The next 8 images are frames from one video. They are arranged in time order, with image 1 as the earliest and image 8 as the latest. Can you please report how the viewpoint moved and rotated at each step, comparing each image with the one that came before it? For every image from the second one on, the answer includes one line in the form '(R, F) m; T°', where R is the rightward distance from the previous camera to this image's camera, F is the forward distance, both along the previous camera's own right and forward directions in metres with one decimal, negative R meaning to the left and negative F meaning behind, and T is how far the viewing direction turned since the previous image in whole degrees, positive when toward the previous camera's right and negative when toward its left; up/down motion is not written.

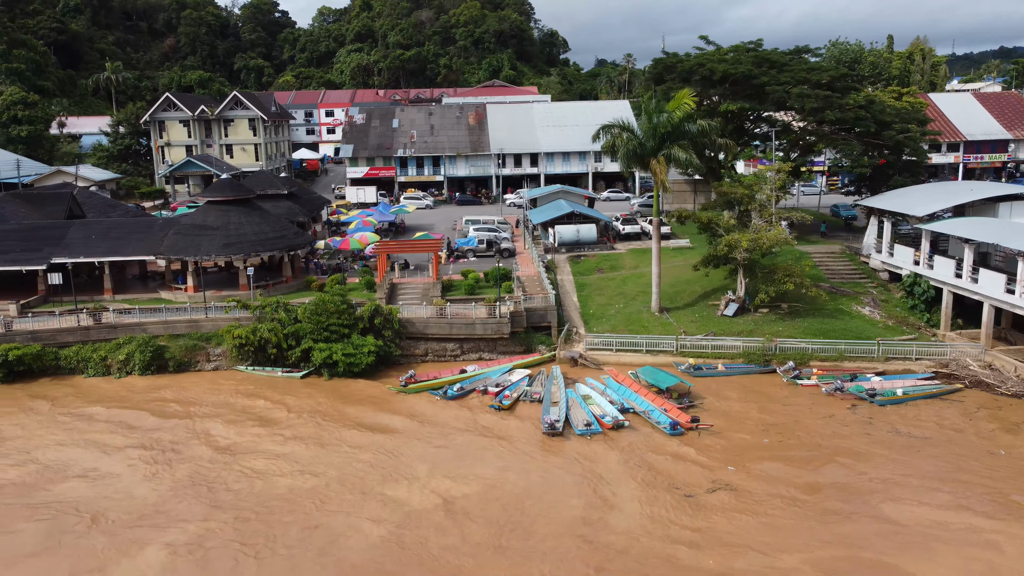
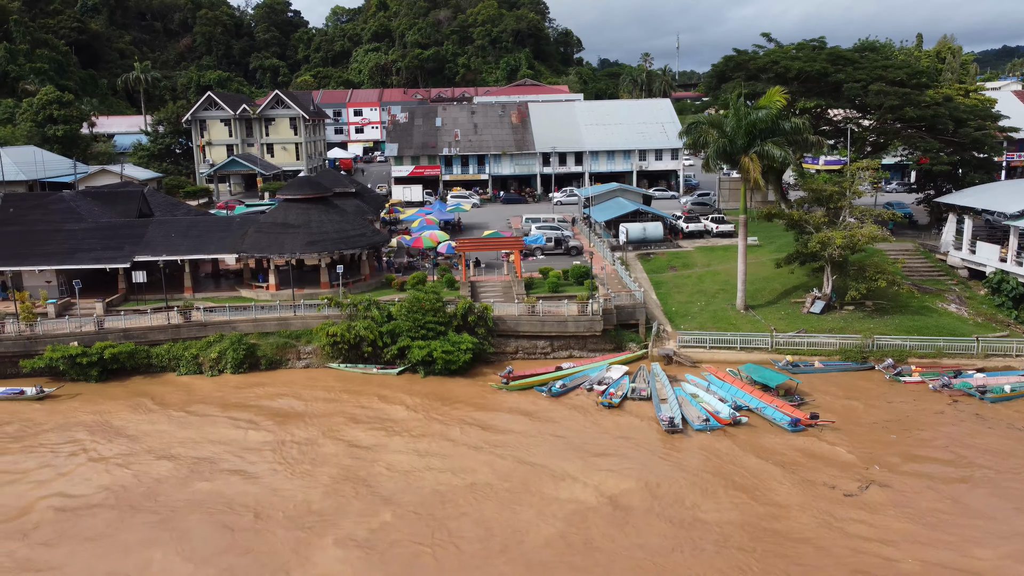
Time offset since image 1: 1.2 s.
(-3.3, 0.0) m; 0°
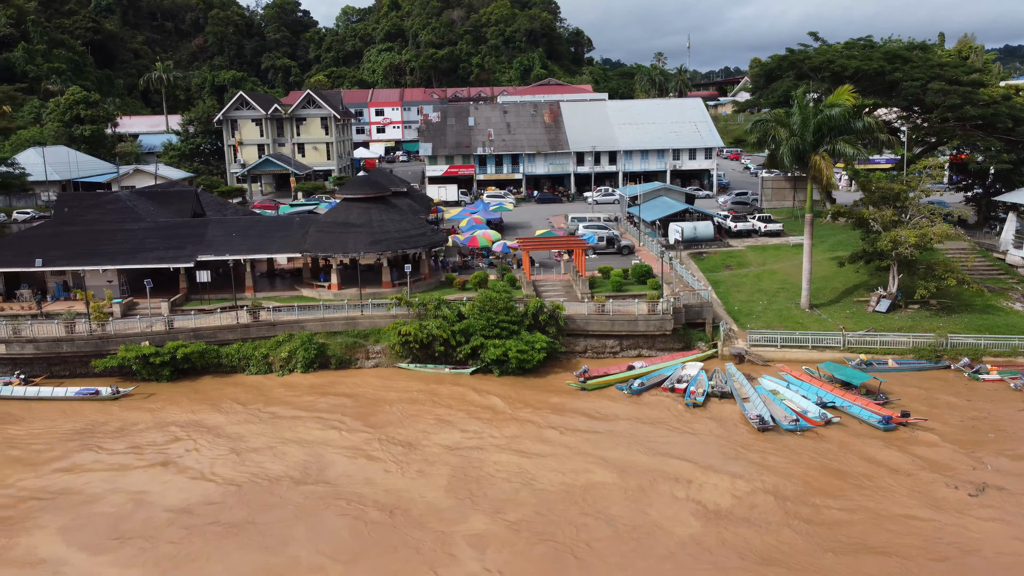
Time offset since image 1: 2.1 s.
(-2.5, 0.0) m; 0°
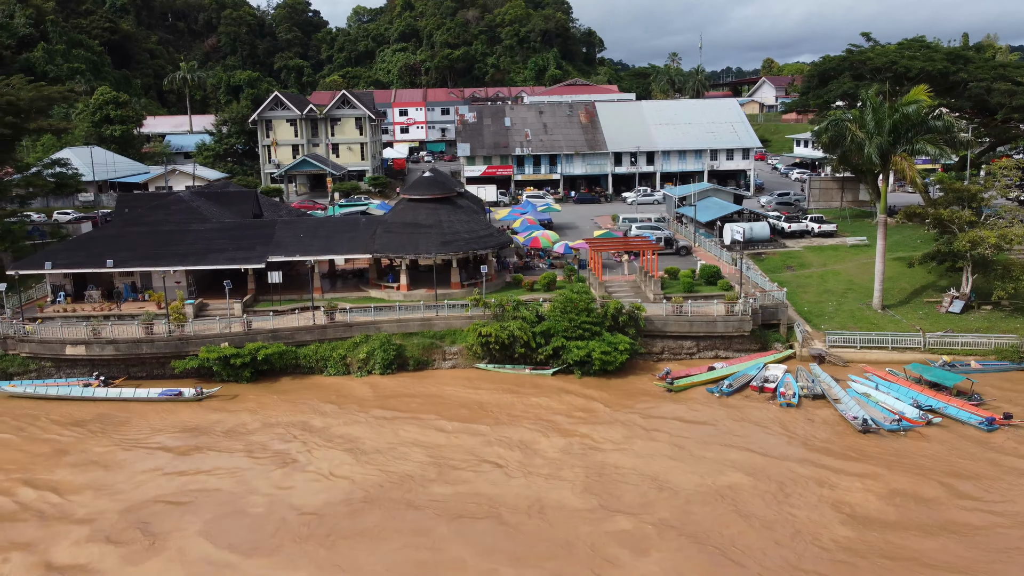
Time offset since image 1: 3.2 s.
(-2.8, 0.0) m; 0°
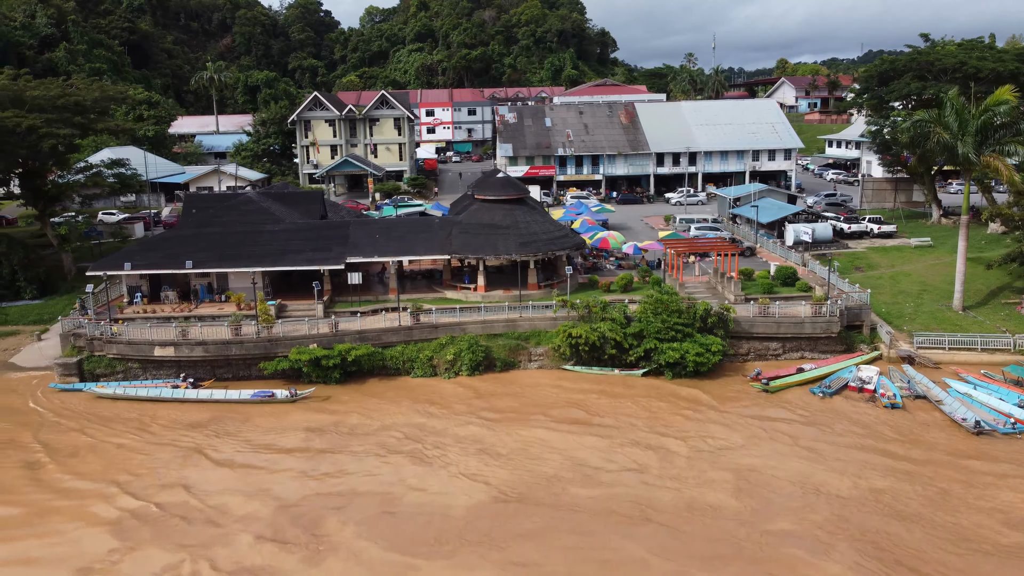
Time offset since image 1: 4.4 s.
(-3.1, 0.0) m; 0°
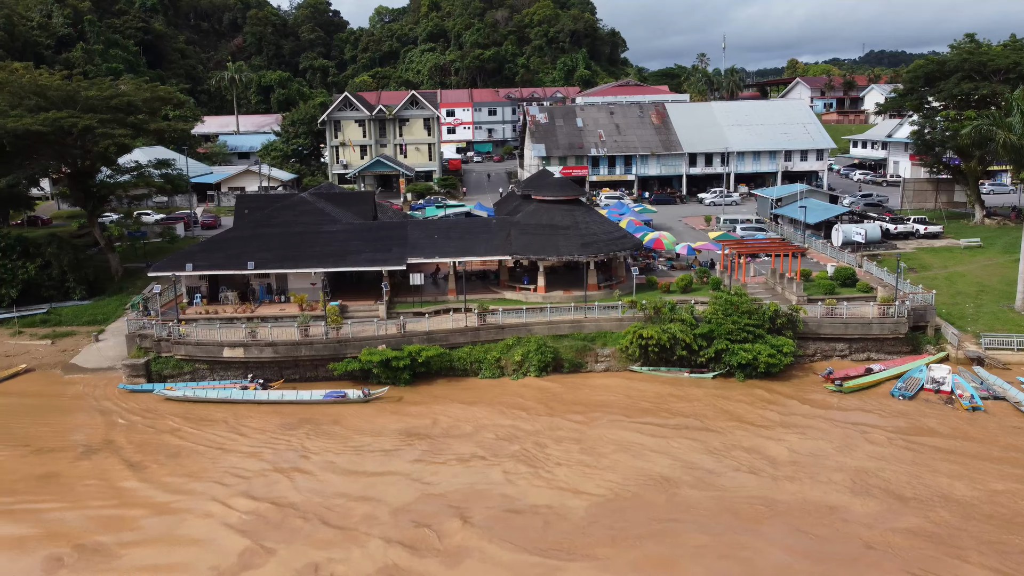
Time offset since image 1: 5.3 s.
(-2.4, 0.0) m; 0°
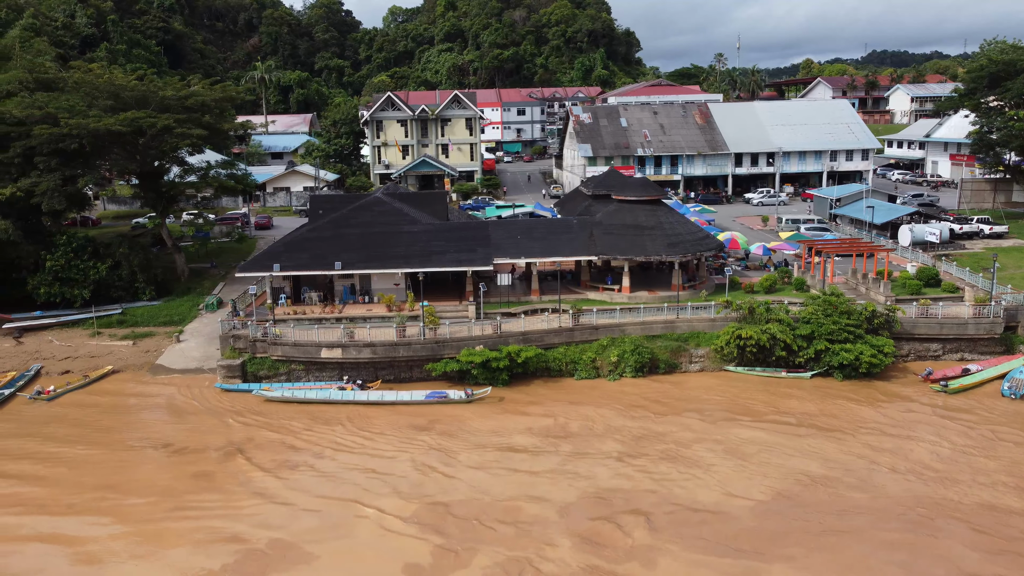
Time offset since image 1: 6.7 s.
(-3.4, 0.0) m; 0°
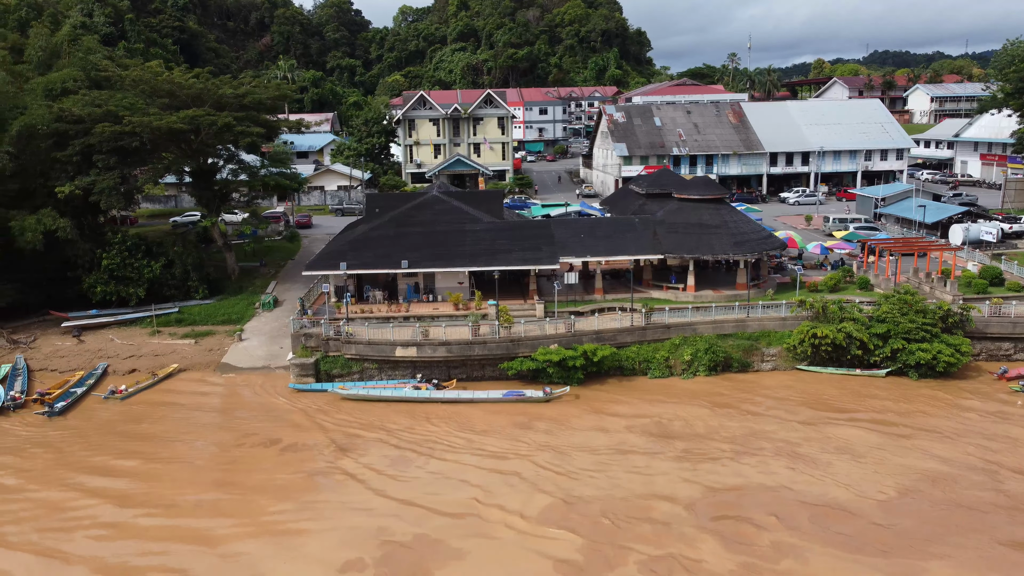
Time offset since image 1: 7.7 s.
(-2.6, +0.1) m; 0°
